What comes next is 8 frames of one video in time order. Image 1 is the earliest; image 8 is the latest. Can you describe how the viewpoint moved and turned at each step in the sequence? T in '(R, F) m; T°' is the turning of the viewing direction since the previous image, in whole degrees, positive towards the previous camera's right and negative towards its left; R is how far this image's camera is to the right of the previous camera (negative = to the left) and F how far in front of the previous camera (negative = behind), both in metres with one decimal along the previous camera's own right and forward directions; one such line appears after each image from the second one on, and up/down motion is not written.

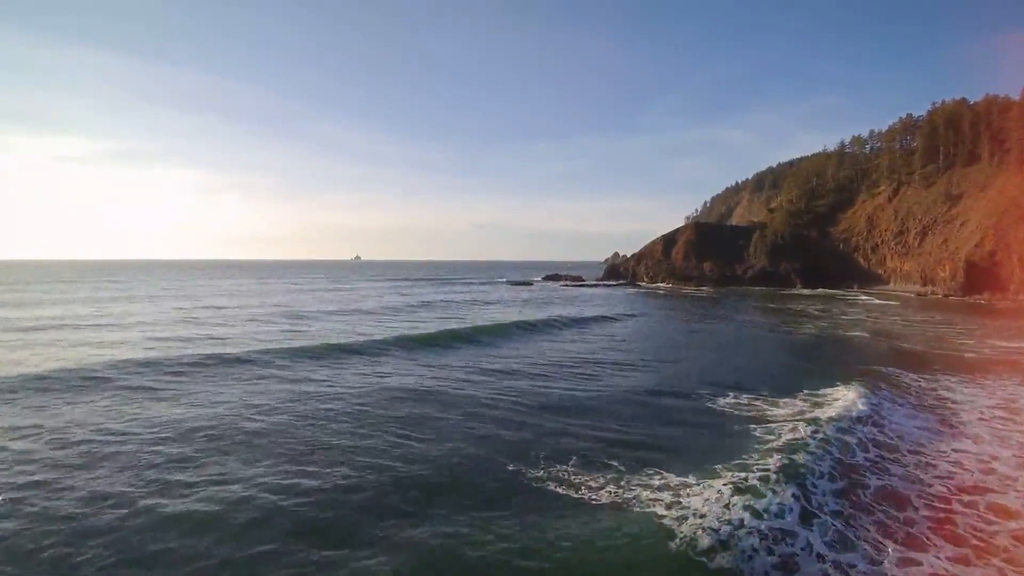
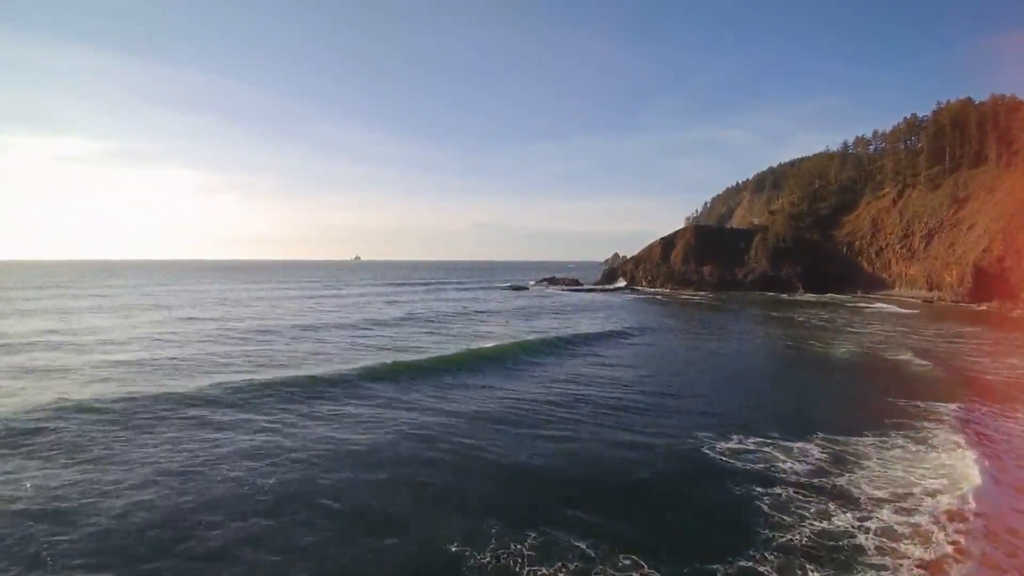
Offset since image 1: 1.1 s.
(+0.7, +1.8) m; 0°
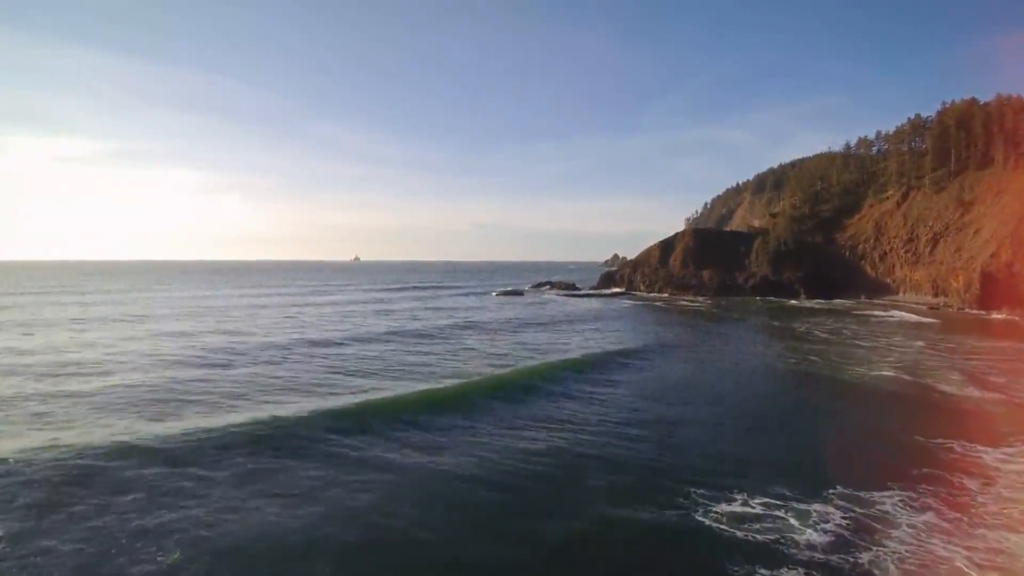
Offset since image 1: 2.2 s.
(+0.7, +1.7) m; 0°
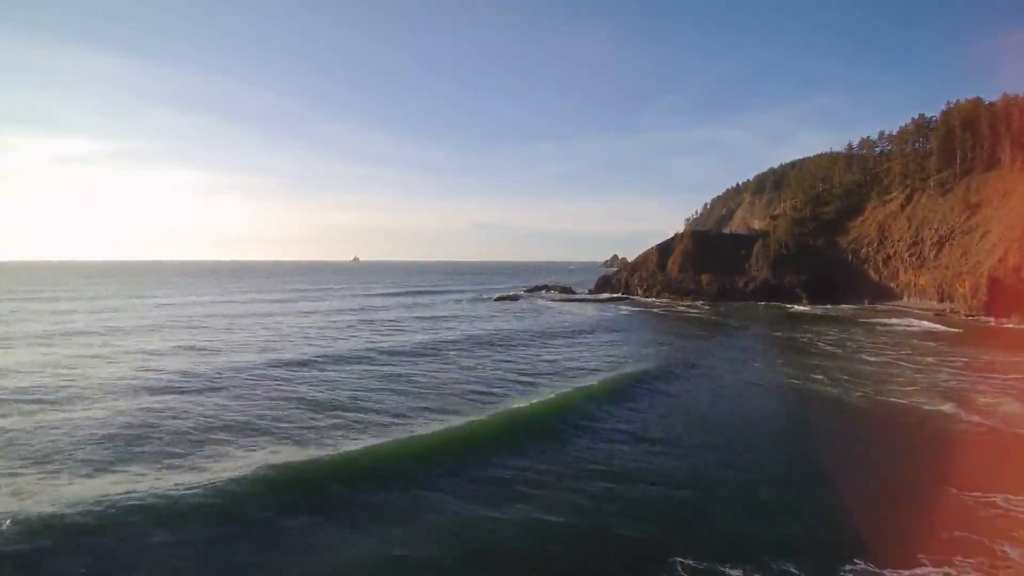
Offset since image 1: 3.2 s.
(+0.8, +1.8) m; 0°
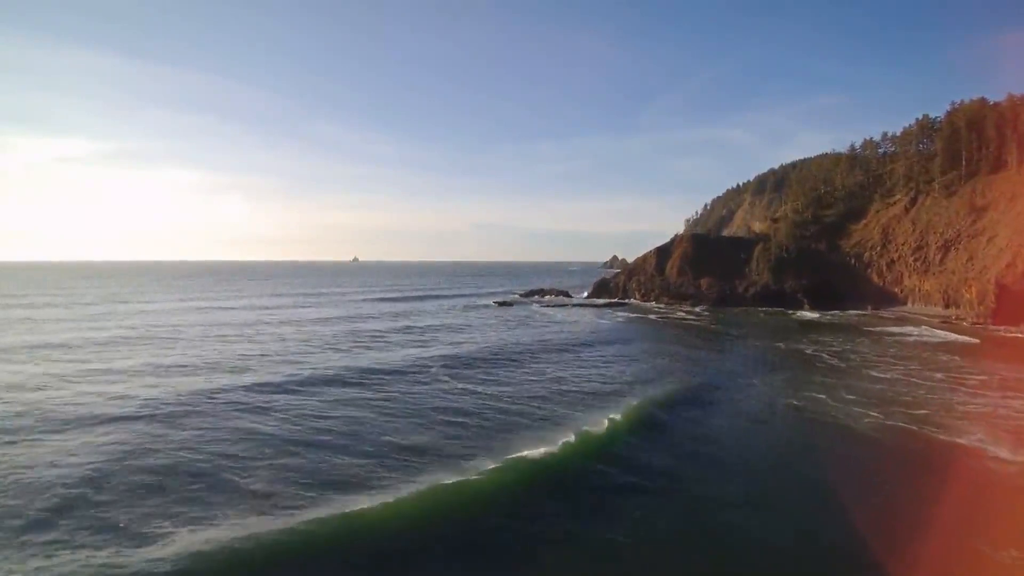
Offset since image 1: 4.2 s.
(+0.7, +1.6) m; 0°
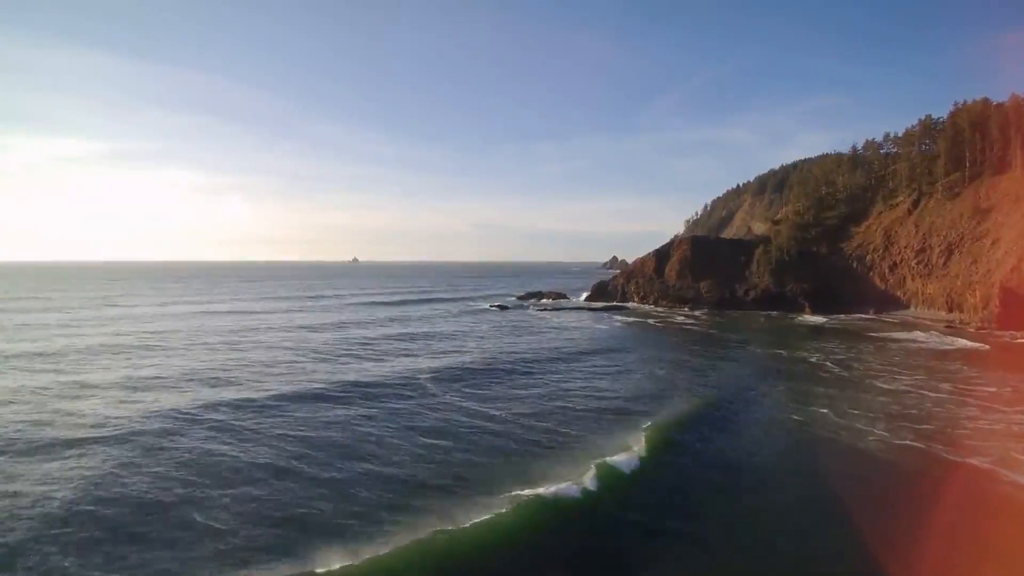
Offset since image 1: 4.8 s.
(+0.4, +1.0) m; 0°
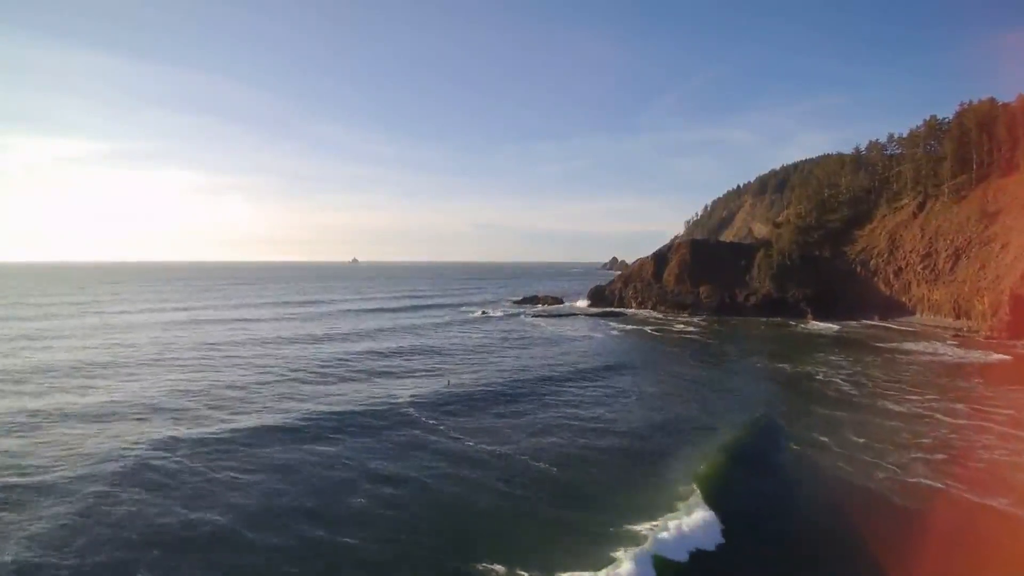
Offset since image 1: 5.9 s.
(+0.7, +1.8) m; 0°
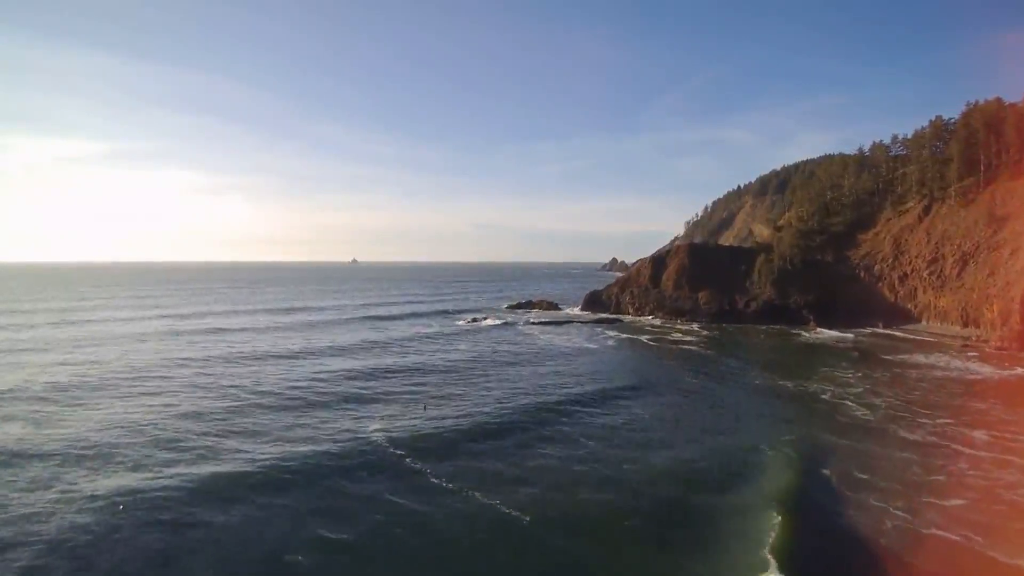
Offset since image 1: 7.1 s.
(+0.9, +2.0) m; 0°
